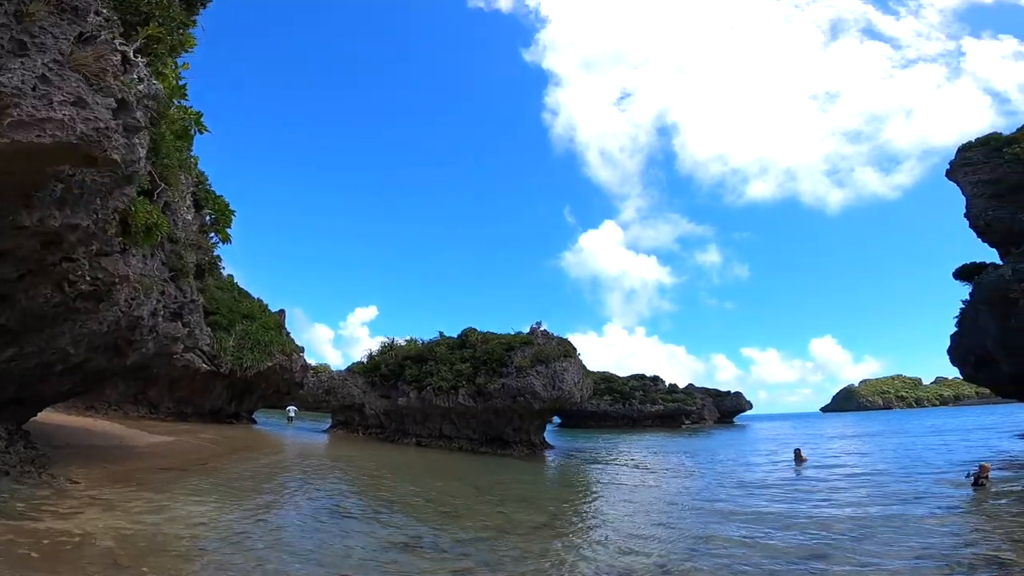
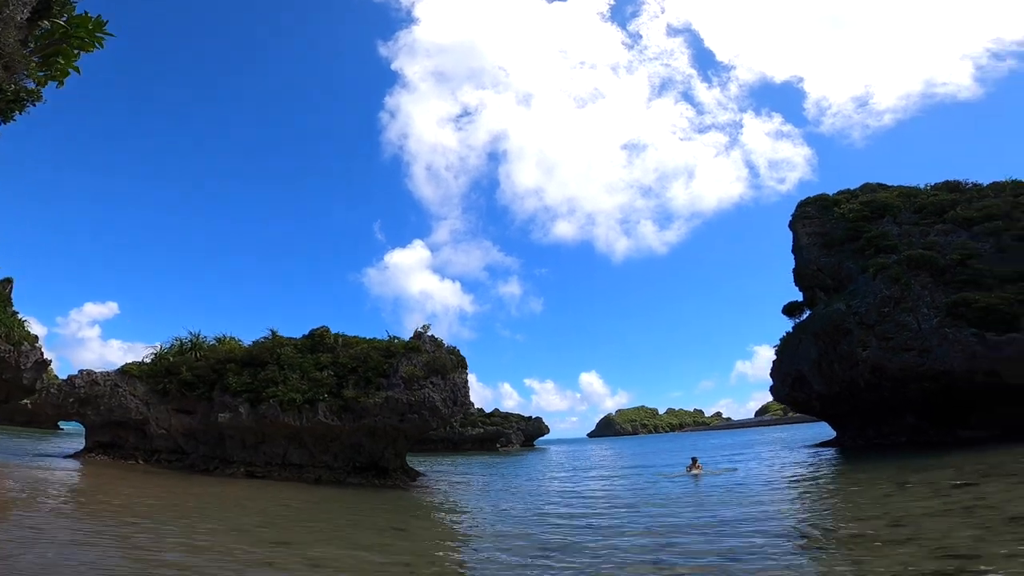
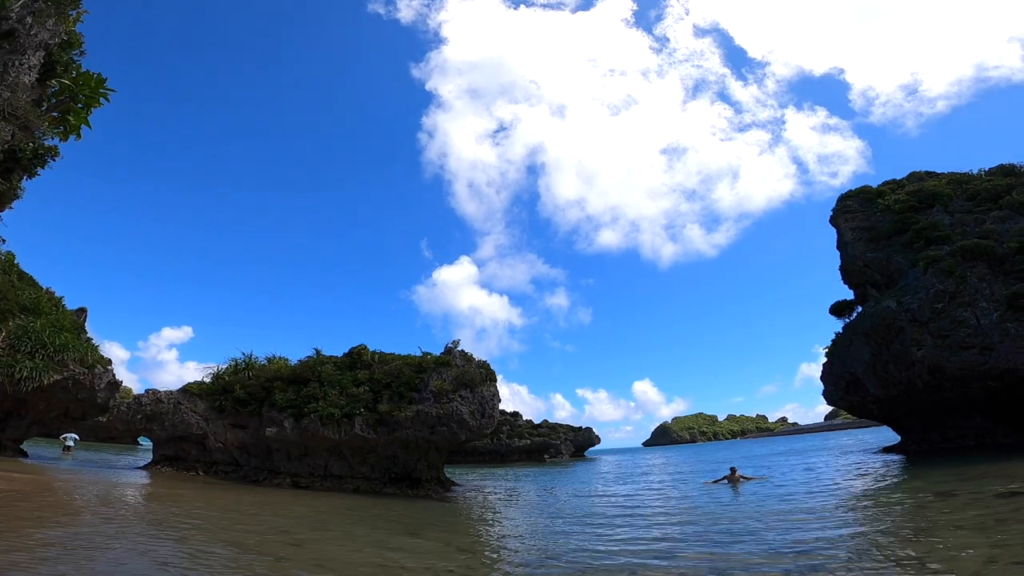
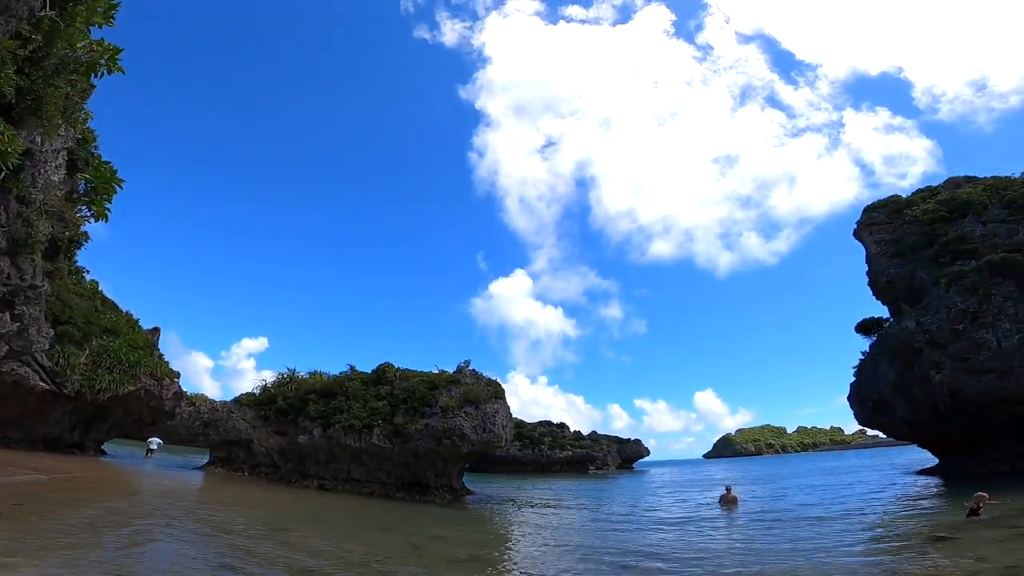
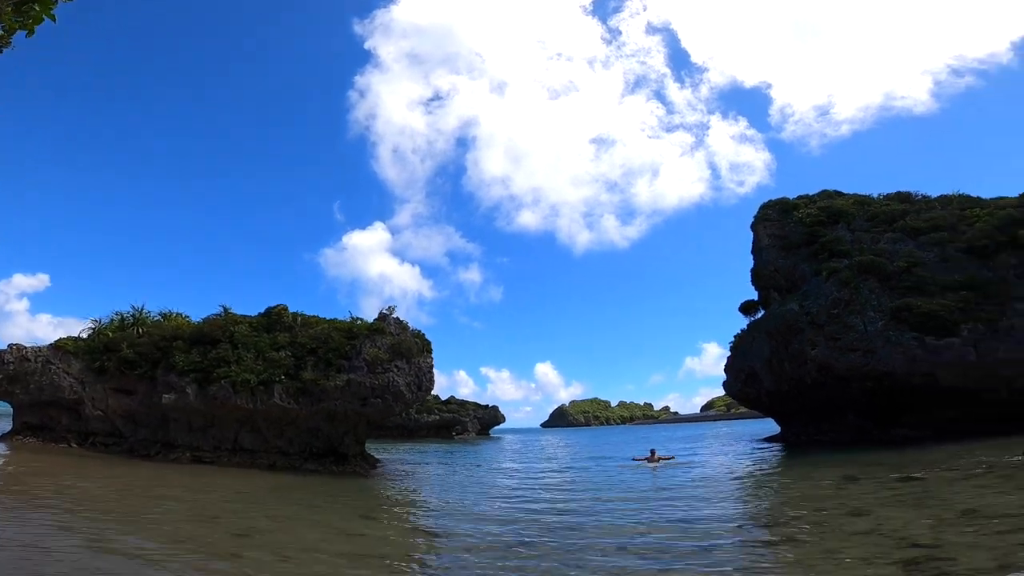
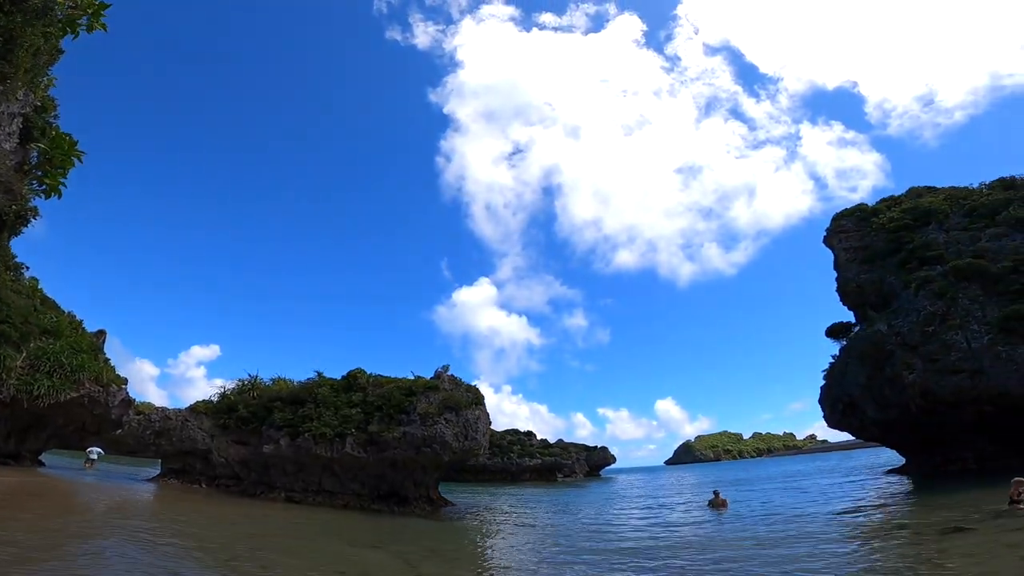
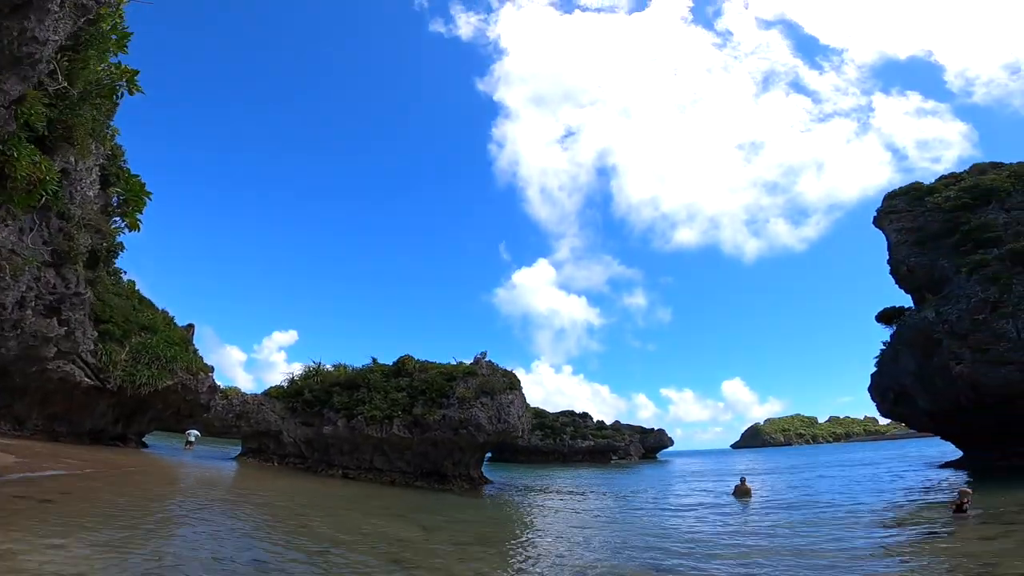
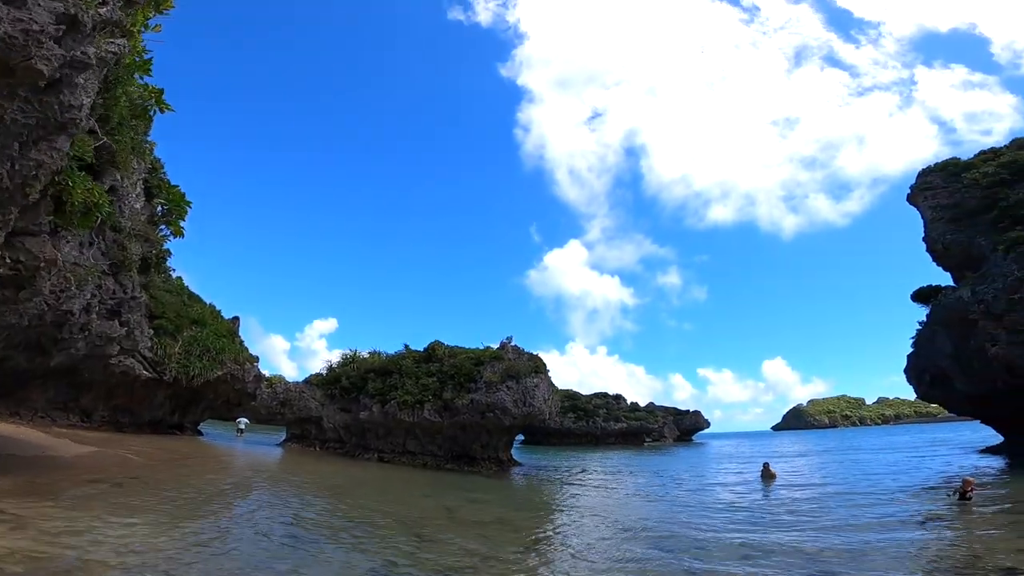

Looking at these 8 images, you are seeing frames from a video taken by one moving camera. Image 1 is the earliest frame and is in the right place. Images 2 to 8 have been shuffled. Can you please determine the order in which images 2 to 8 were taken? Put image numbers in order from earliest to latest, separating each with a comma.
8, 7, 4, 6, 3, 2, 5
